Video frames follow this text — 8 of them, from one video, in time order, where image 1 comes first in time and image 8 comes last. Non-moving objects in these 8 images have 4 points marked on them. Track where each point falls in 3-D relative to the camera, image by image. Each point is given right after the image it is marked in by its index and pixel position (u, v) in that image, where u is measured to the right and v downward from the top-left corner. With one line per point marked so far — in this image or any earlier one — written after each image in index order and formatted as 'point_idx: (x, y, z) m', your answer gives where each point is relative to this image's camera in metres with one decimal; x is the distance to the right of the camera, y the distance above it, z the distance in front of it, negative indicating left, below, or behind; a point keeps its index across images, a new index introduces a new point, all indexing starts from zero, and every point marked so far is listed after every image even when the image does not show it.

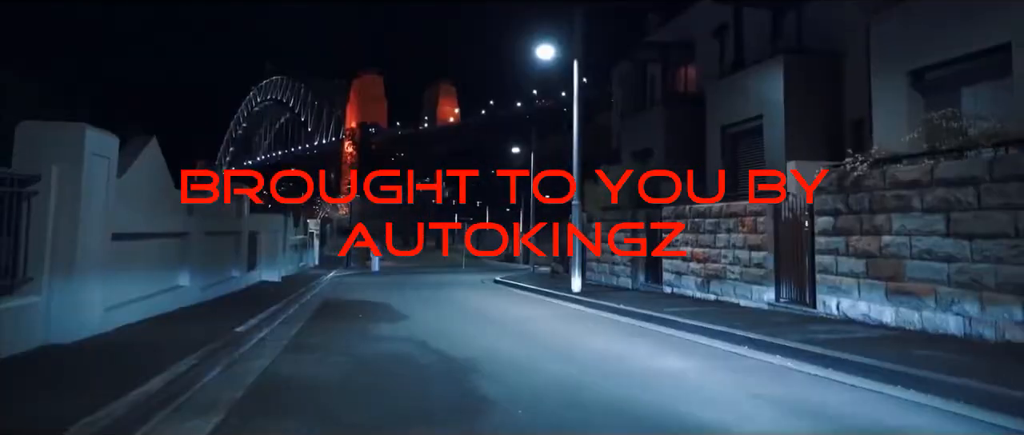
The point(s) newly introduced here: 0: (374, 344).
0: (-2.2, -2.0, +13.2) m
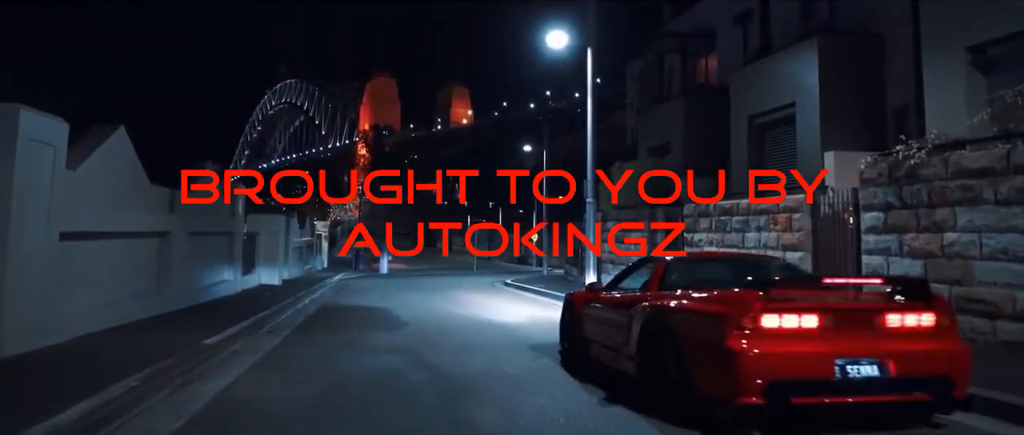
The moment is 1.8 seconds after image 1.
0: (-2.1, -2.0, +11.7) m
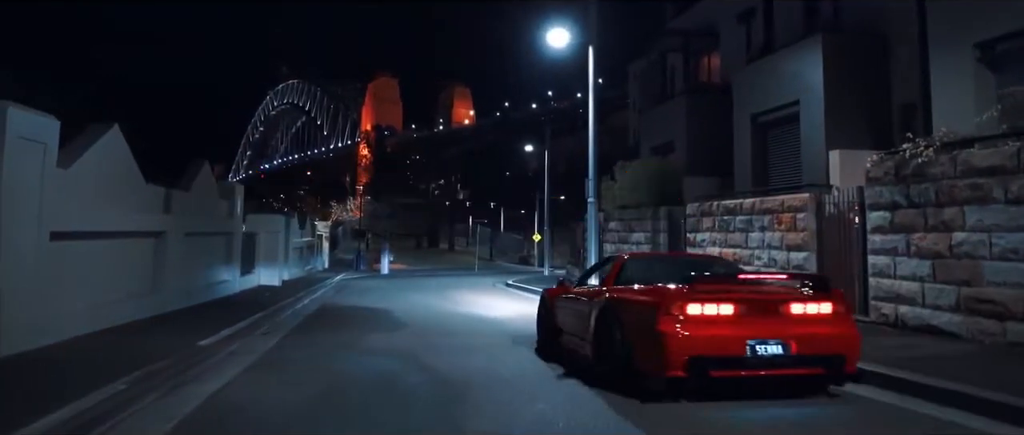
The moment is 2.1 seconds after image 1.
0: (-2.1, -1.9, +11.4) m
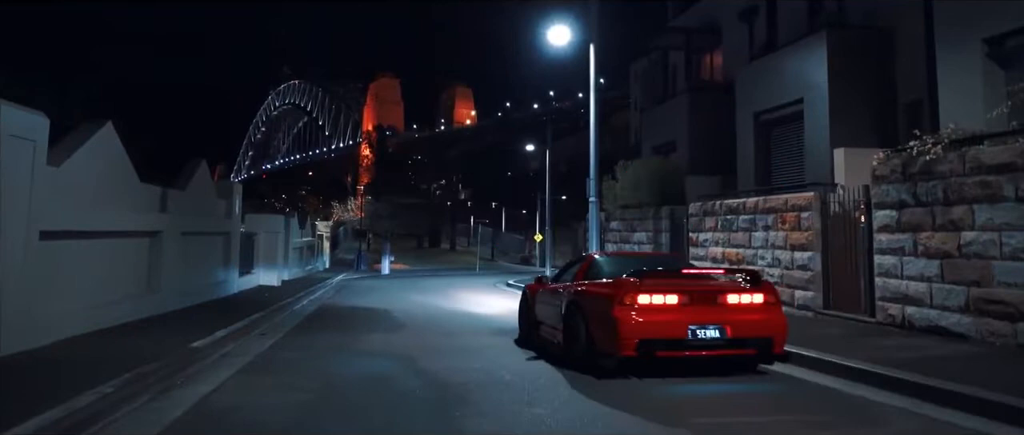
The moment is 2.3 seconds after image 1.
0: (-2.1, -1.9, +11.2) m
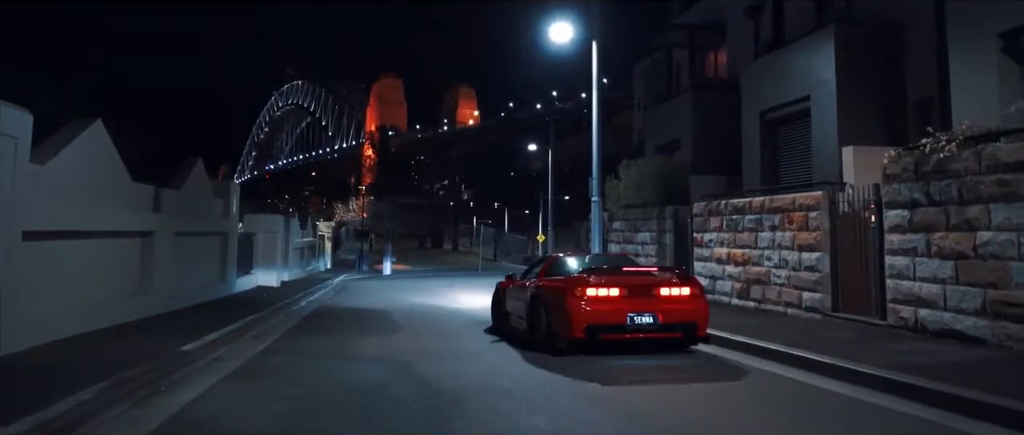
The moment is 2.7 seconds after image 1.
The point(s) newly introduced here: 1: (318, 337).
0: (-2.2, -1.9, +10.9) m
1: (-3.4, -2.1, +14.5) m
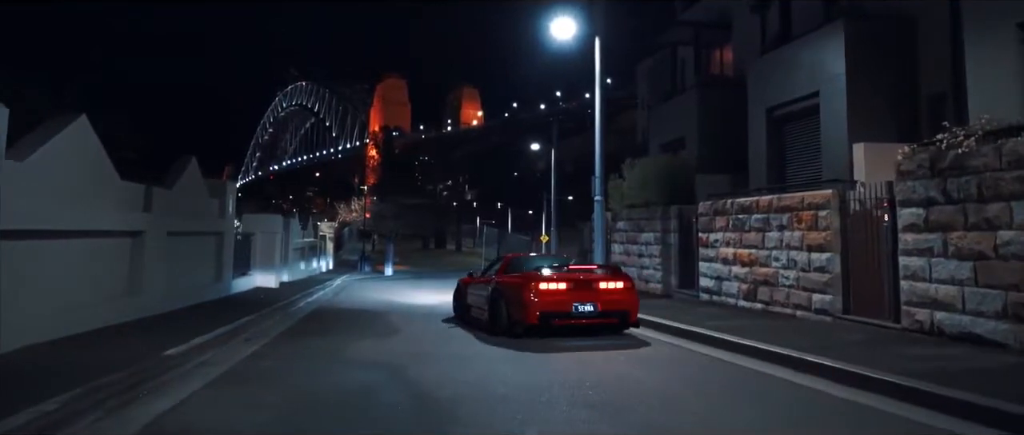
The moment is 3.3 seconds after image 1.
0: (-2.2, -1.9, +10.4) m
1: (-3.4, -2.1, +14.1) m
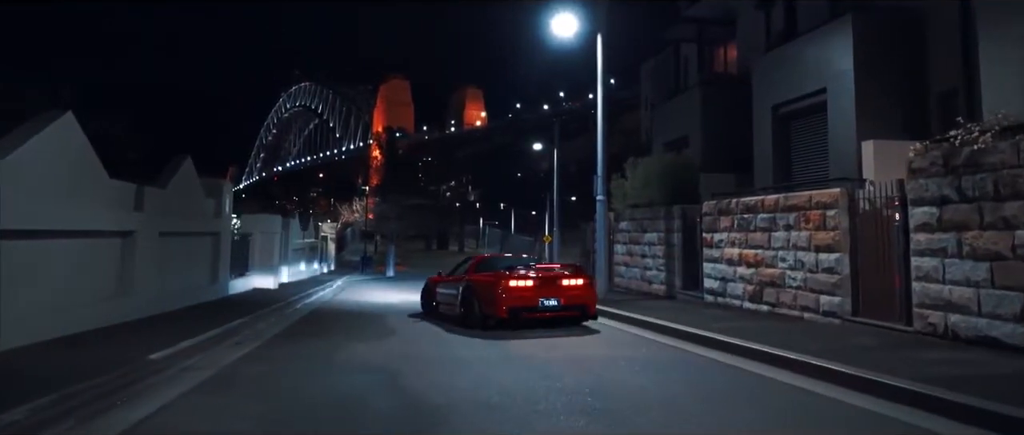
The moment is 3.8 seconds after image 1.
0: (-2.2, -1.9, +10.1) m
1: (-3.4, -2.1, +13.7) m
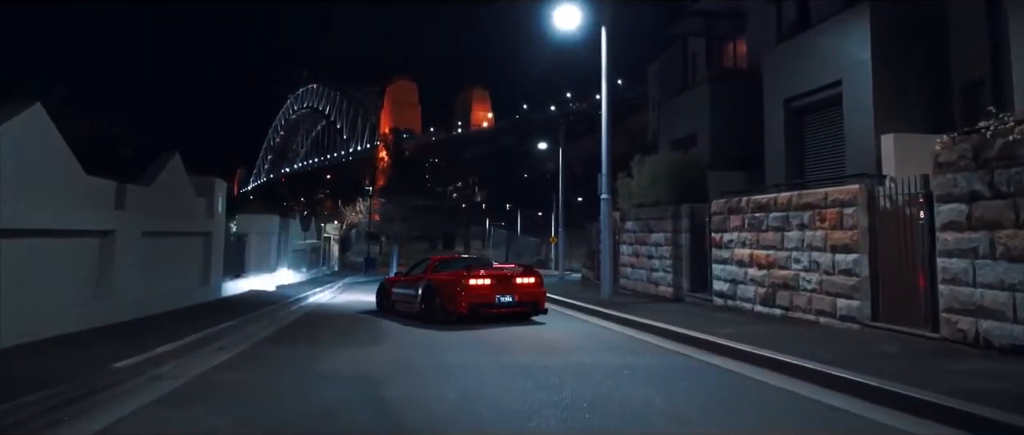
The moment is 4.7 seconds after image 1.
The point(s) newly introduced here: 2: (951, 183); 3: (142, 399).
0: (-2.3, -1.9, +9.3) m
1: (-3.4, -2.0, +13.0) m
2: (+5.3, +0.4, +10.2) m
3: (-3.6, -1.8, +8.4) m
